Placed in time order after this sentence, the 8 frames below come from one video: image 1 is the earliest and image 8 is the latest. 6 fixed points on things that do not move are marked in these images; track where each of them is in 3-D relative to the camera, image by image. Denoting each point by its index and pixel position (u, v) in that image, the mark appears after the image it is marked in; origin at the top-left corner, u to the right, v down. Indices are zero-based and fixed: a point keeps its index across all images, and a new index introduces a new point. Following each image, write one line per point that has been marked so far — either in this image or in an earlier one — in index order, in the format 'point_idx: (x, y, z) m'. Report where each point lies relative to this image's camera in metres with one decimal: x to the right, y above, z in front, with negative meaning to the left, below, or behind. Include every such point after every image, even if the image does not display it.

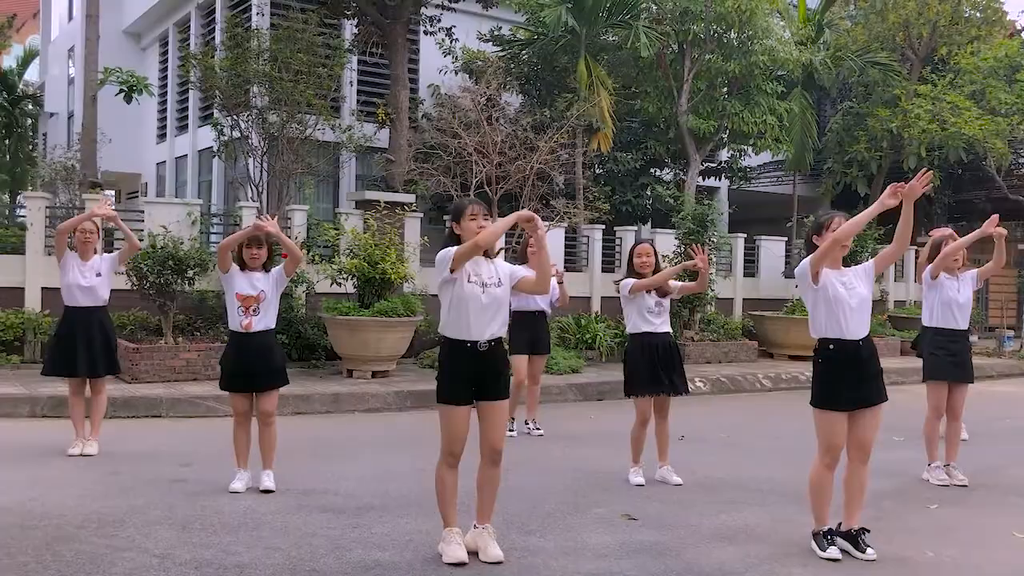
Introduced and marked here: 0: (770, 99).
0: (+4.5, +3.2, +16.3) m
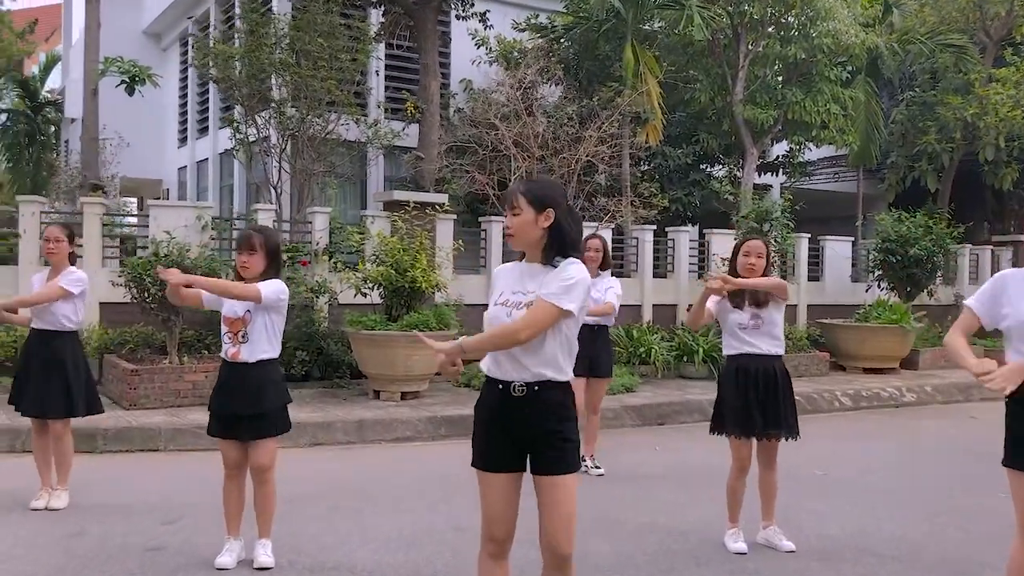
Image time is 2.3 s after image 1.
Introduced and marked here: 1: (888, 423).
0: (+5.1, +3.2, +14.9) m
1: (+3.9, -1.4, +9.8) m
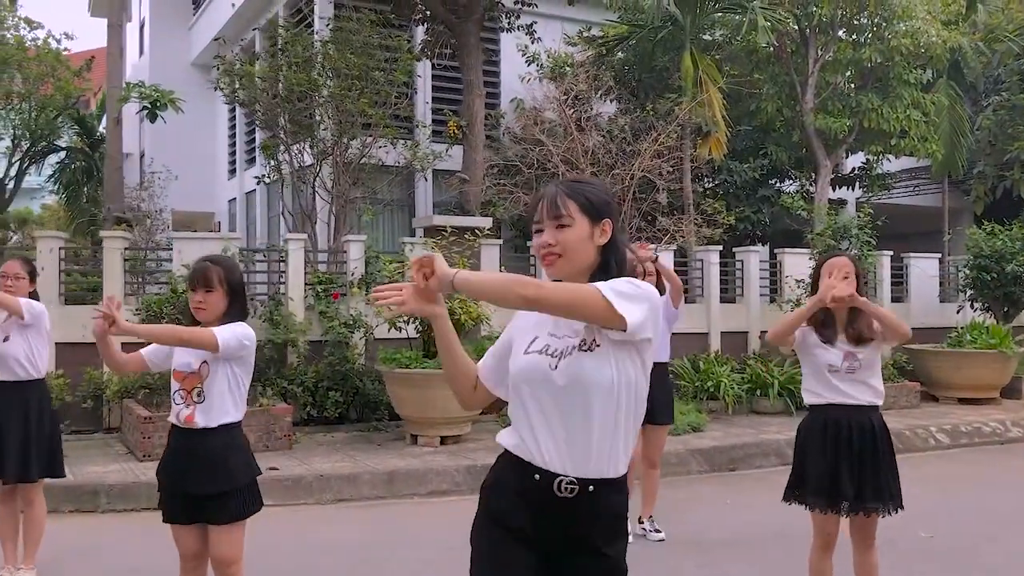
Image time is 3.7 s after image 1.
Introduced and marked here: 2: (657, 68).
0: (+5.8, +2.9, +13.8) m
1: (+4.4, -1.6, +8.6) m
2: (+2.0, +3.0, +13.0) m
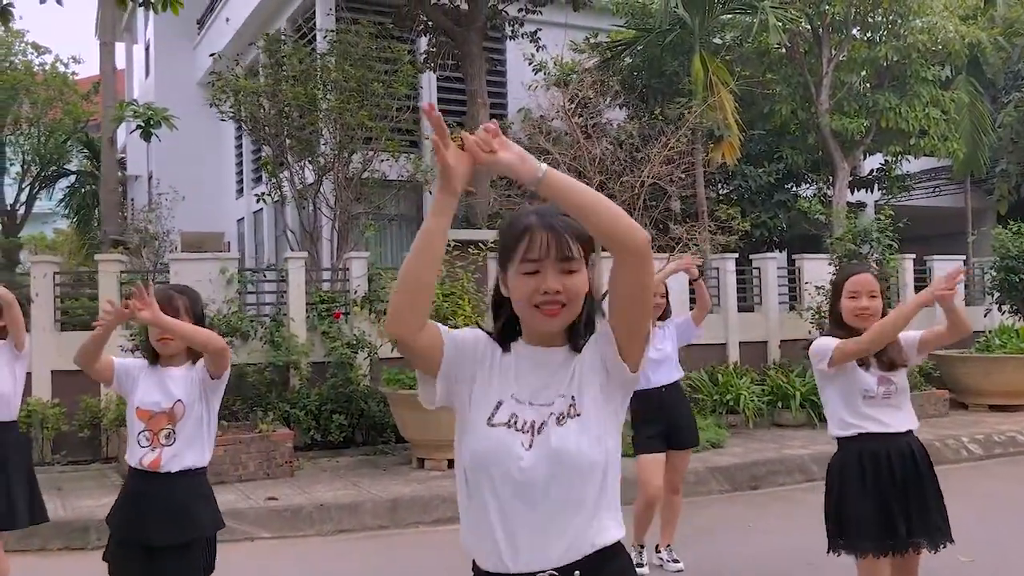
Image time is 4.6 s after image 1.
0: (+5.9, +2.8, +13.4) m
1: (+4.5, -1.6, +8.2) m
2: (+2.1, +2.9, +12.7) m
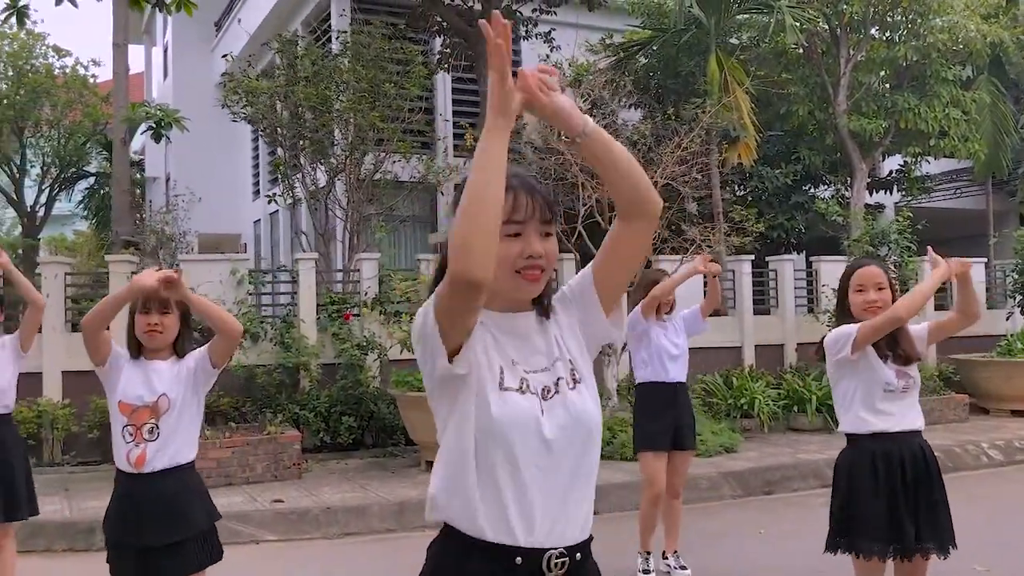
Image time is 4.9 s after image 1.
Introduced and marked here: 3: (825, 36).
0: (+6.1, +2.8, +13.2) m
1: (+4.6, -1.7, +8.0) m
2: (+2.3, +2.8, +12.6) m
3: (+4.3, +3.4, +12.9) m
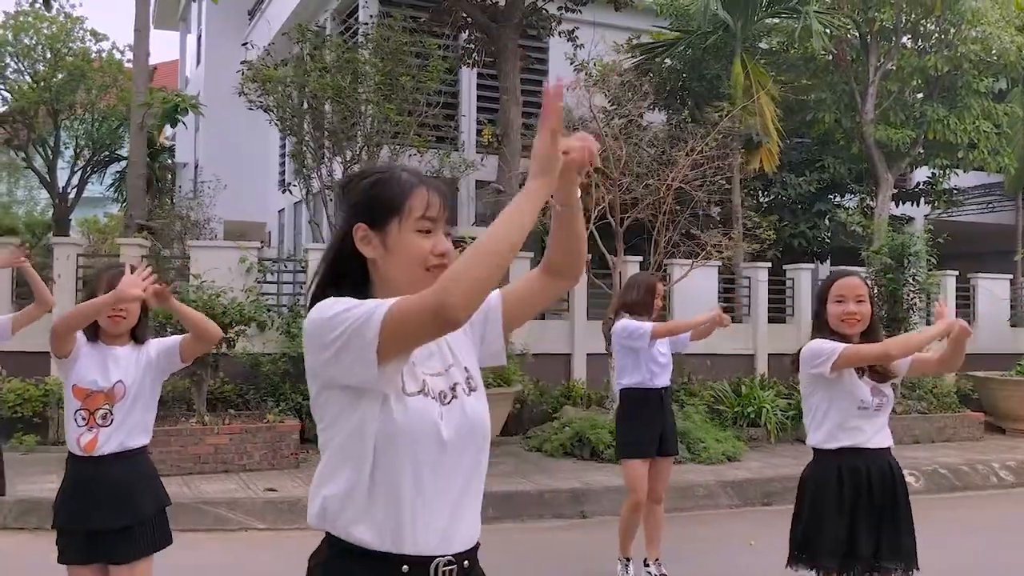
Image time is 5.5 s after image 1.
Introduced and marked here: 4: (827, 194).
0: (+6.4, +2.5, +12.9) m
1: (+4.5, -1.8, +7.8) m
2: (+2.5, +2.8, +12.4) m
3: (+4.6, +3.3, +12.7) m
4: (+4.7, +1.4, +14.1) m
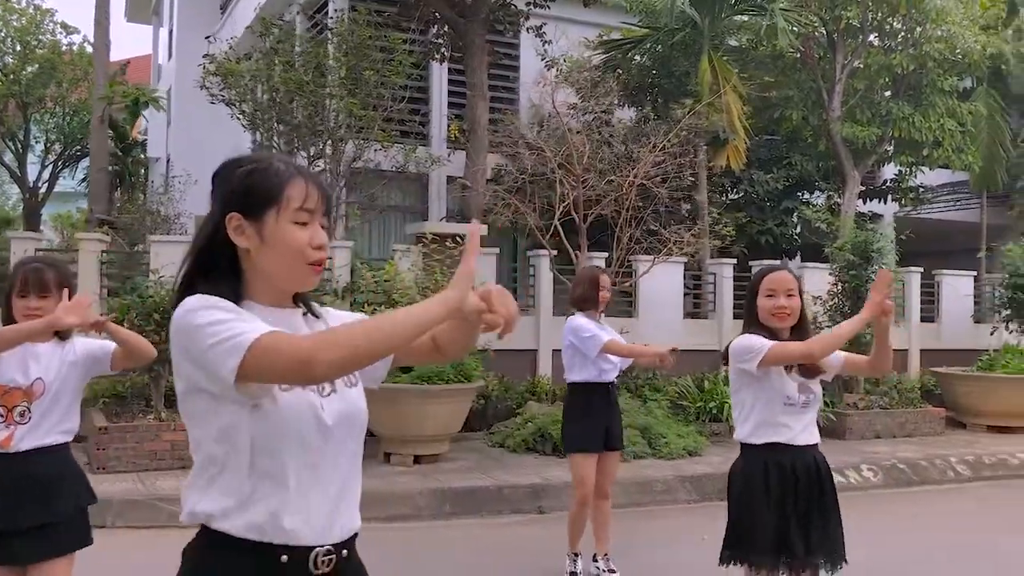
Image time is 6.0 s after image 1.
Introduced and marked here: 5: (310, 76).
0: (+6.0, +2.6, +13.0) m
1: (+4.2, -1.8, +7.9) m
2: (+2.1, +2.8, +12.5) m
3: (+4.2, +3.3, +12.8) m
4: (+4.2, +1.5, +14.2) m
5: (-2.1, +2.2, +9.9) m
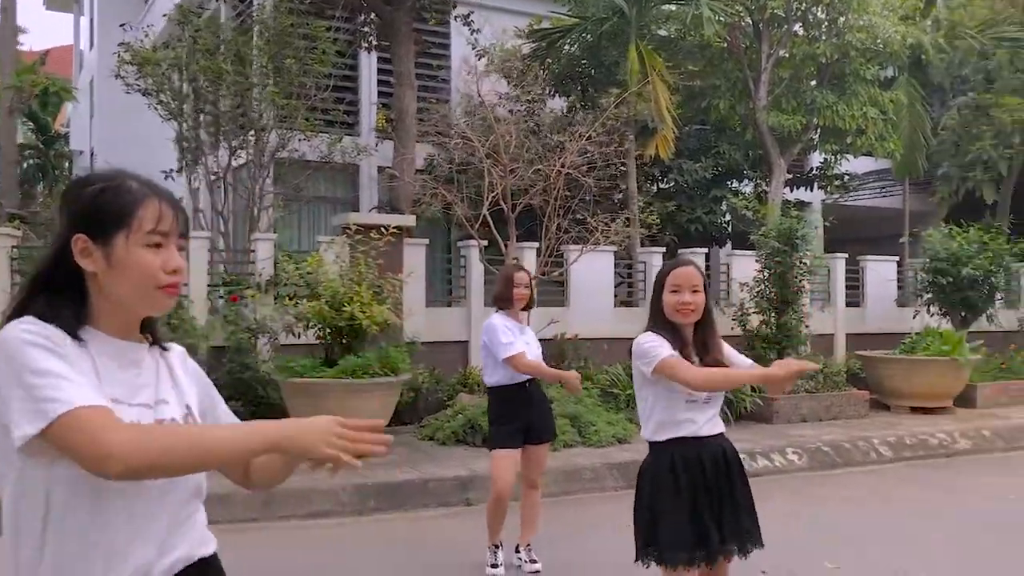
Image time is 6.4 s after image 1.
0: (+5.0, +2.8, +13.3) m
1: (+3.6, -1.6, +8.1) m
2: (+1.2, +3.0, +12.5) m
3: (+3.2, +3.5, +12.9) m
4: (+3.2, +1.6, +14.3) m
5: (-2.9, +2.3, +9.7) m
